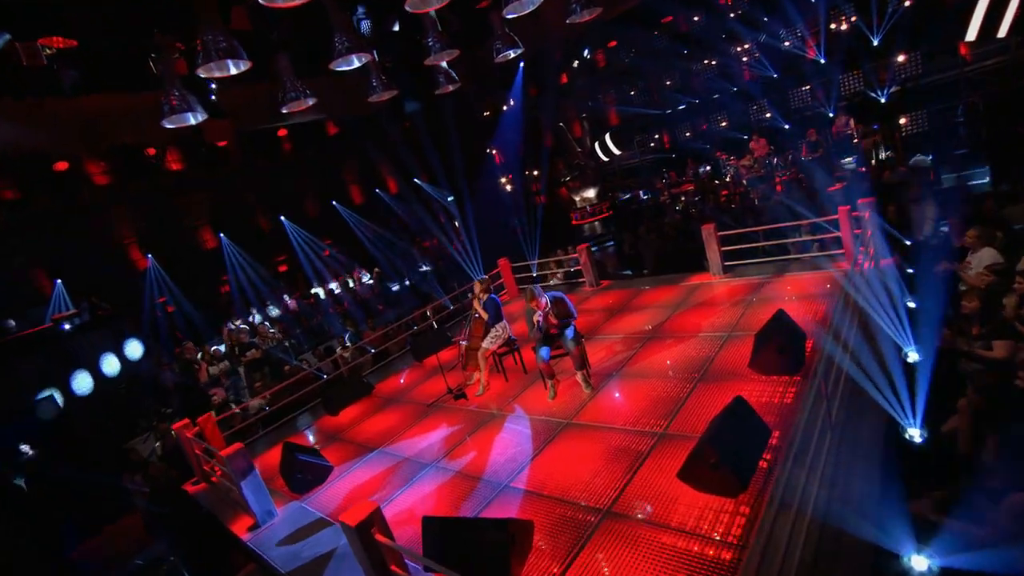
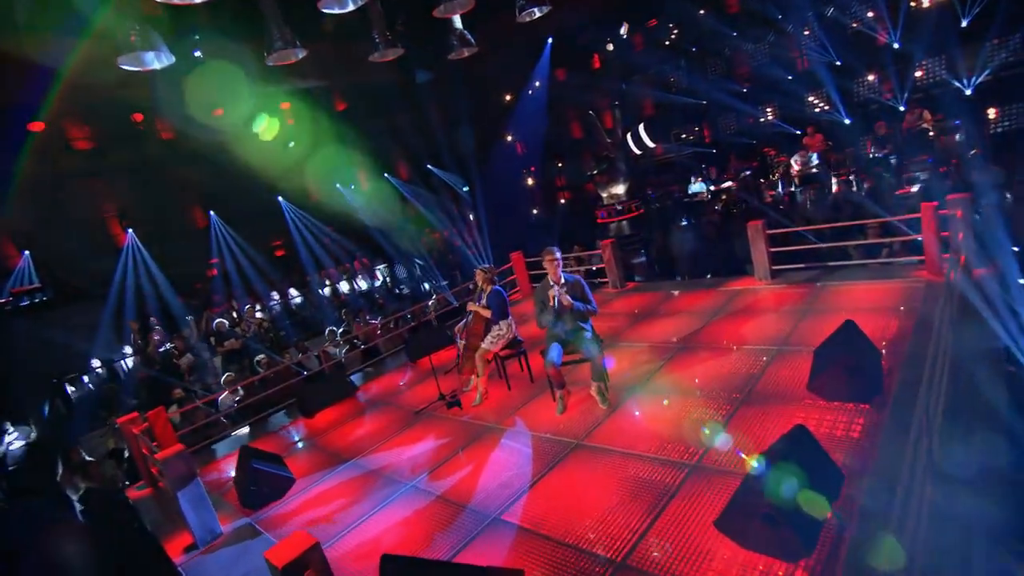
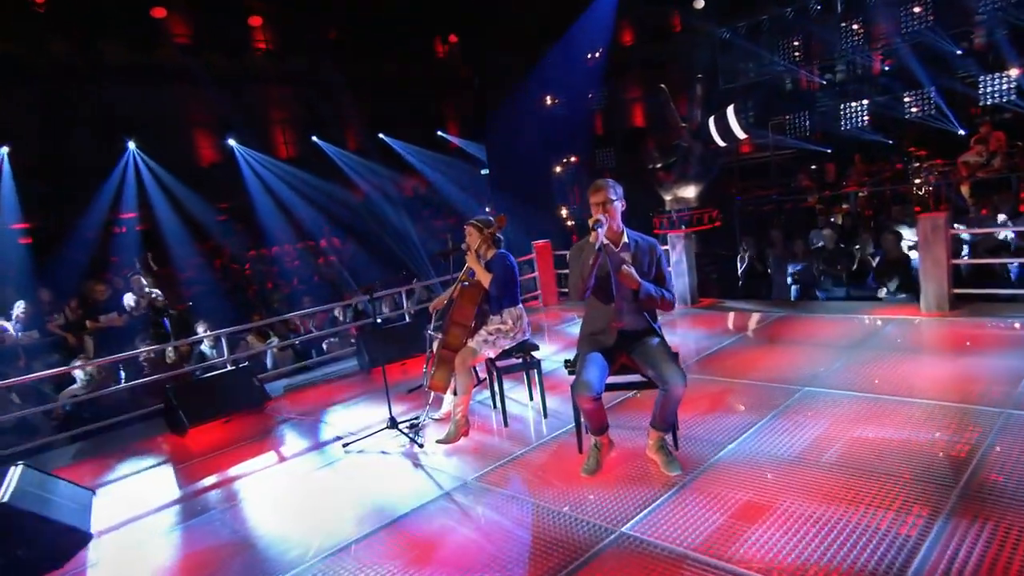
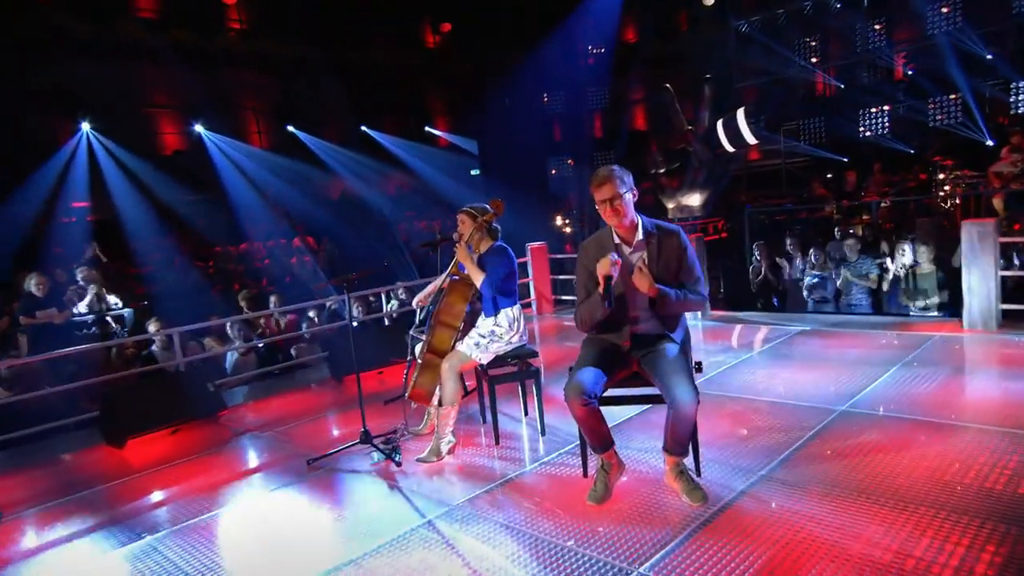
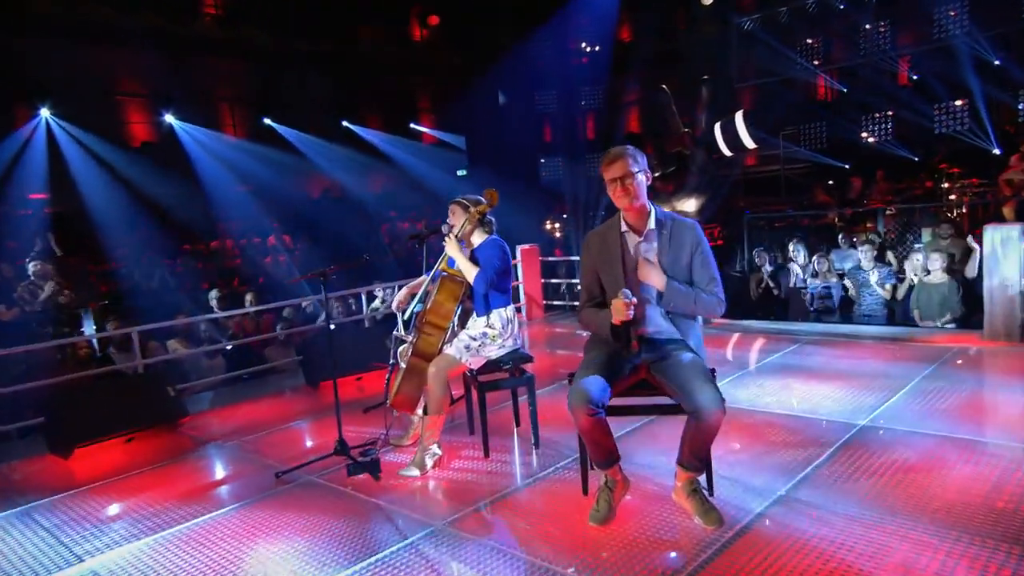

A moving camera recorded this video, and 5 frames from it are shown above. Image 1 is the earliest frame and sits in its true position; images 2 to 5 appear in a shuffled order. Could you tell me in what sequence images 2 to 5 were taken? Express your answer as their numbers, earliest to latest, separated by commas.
2, 3, 4, 5
